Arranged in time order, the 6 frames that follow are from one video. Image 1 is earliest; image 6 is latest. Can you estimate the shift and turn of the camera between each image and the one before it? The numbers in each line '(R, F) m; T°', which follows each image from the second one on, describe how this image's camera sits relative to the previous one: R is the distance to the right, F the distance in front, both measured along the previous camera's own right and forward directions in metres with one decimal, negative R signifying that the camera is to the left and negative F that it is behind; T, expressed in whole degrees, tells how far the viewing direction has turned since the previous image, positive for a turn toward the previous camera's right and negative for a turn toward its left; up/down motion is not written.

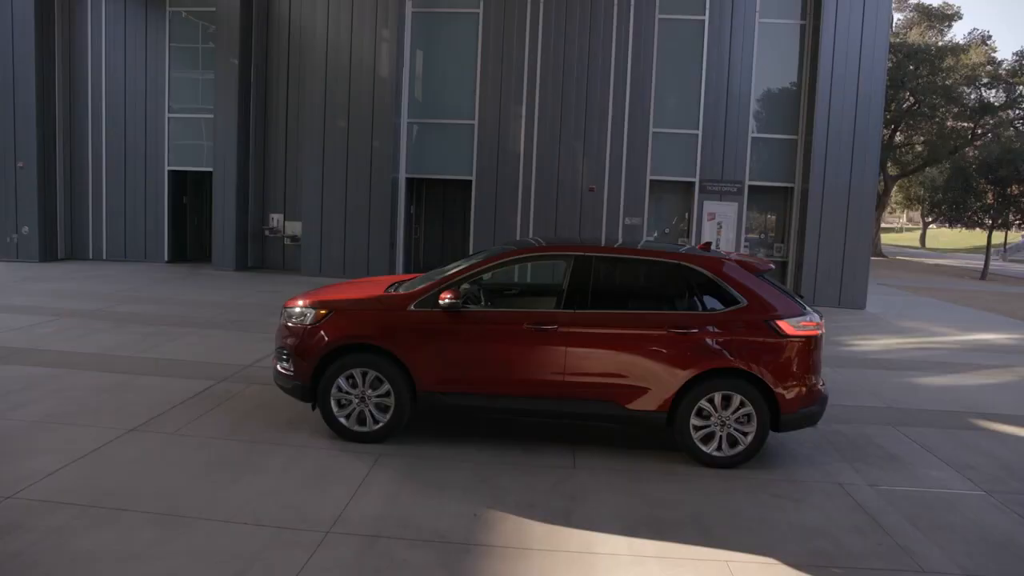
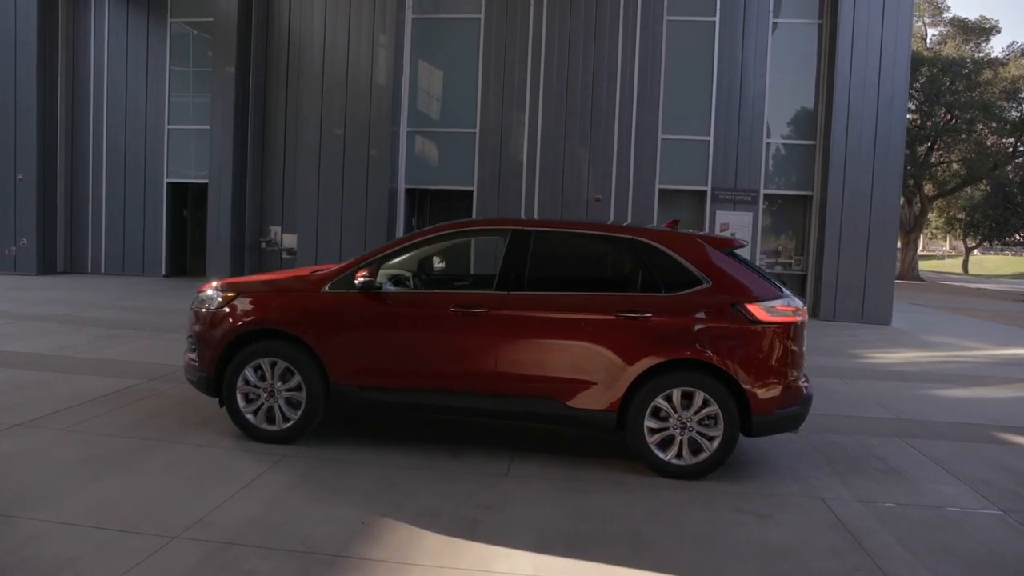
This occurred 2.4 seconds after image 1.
(+0.8, +0.9) m; -3°
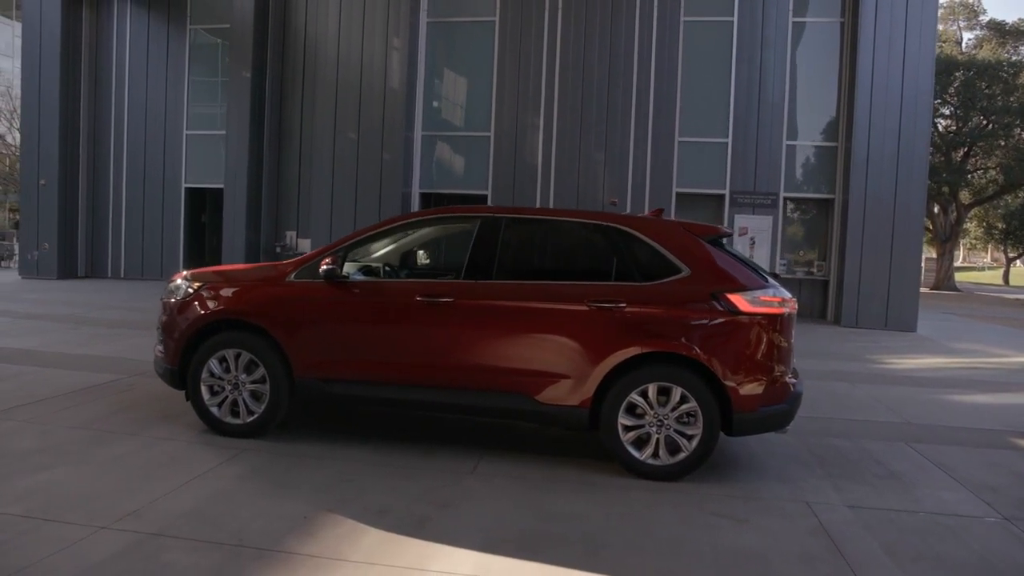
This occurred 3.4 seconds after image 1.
(+0.4, +0.3) m; -2°
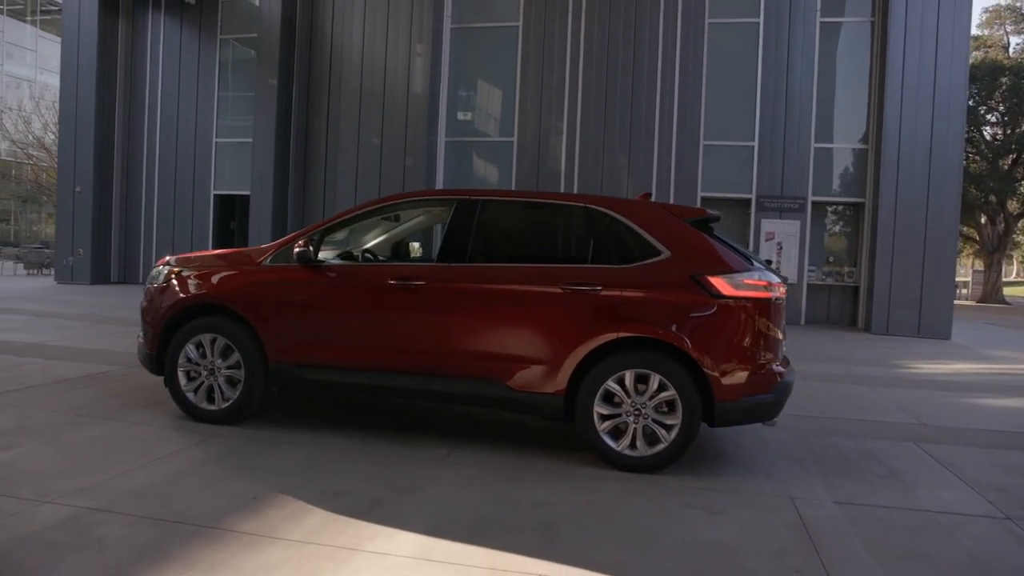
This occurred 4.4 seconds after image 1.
(+0.4, +0.2) m; -3°
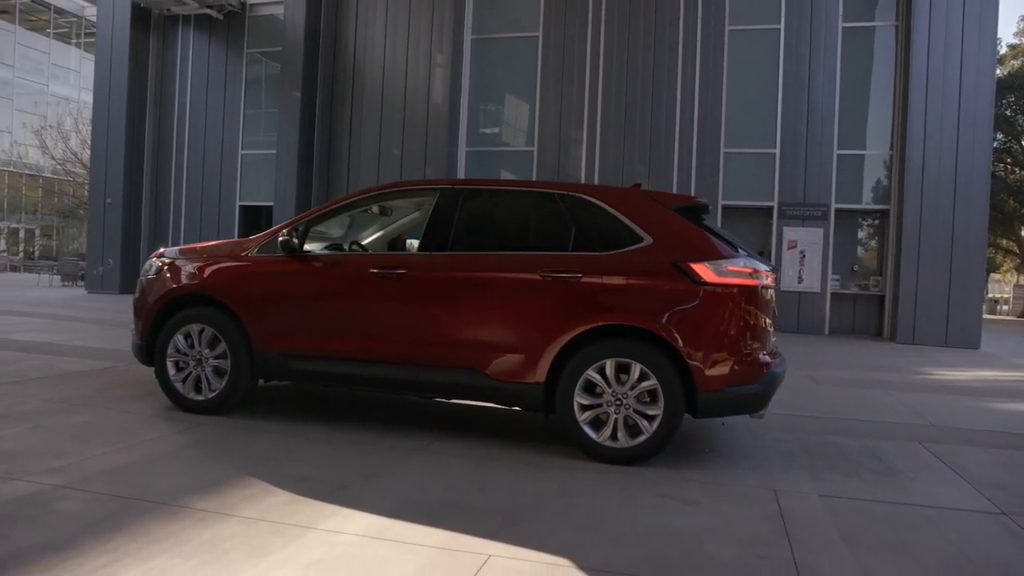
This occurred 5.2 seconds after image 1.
(+0.3, +0.1) m; -3°
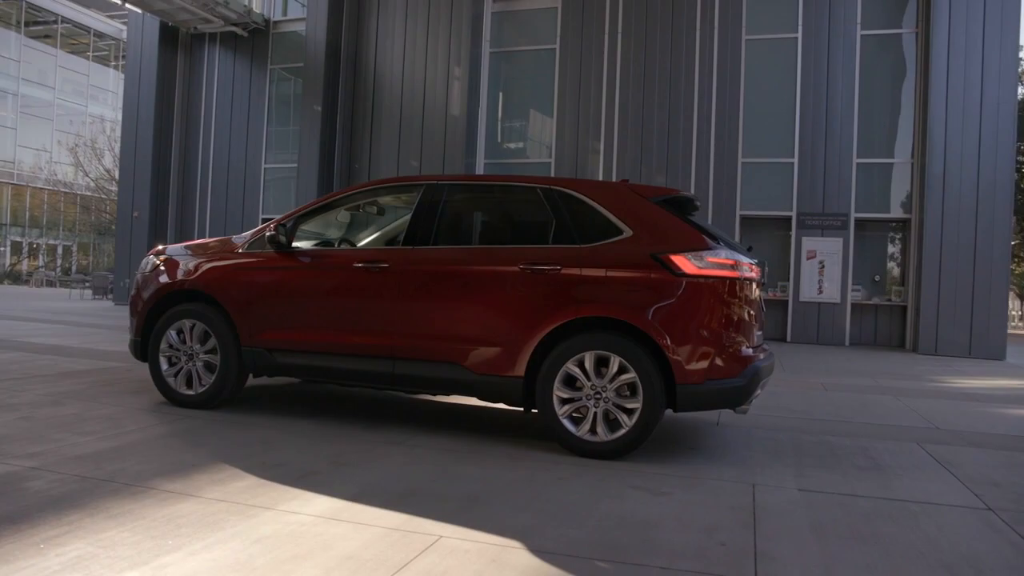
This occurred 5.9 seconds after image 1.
(+0.3, 0.0) m; -2°
